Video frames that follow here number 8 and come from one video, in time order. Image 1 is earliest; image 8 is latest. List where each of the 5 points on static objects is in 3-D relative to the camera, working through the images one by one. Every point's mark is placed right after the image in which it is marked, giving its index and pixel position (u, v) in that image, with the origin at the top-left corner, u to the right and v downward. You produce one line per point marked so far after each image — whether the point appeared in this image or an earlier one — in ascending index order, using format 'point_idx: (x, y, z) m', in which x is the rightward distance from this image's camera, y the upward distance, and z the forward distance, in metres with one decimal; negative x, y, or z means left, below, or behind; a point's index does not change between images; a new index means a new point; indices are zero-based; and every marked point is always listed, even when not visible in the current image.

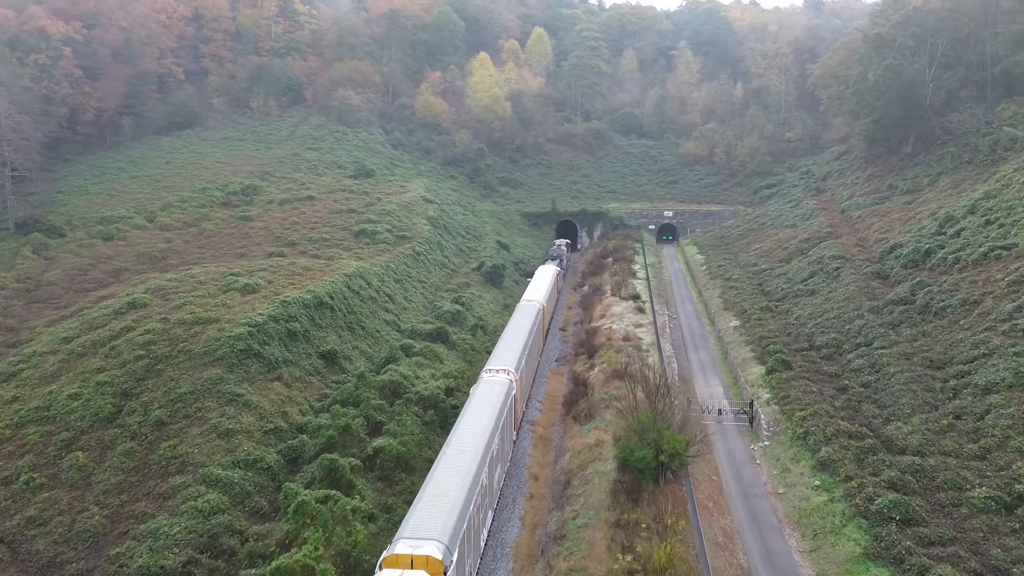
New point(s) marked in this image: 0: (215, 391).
0: (-6.8, -2.4, +18.6) m
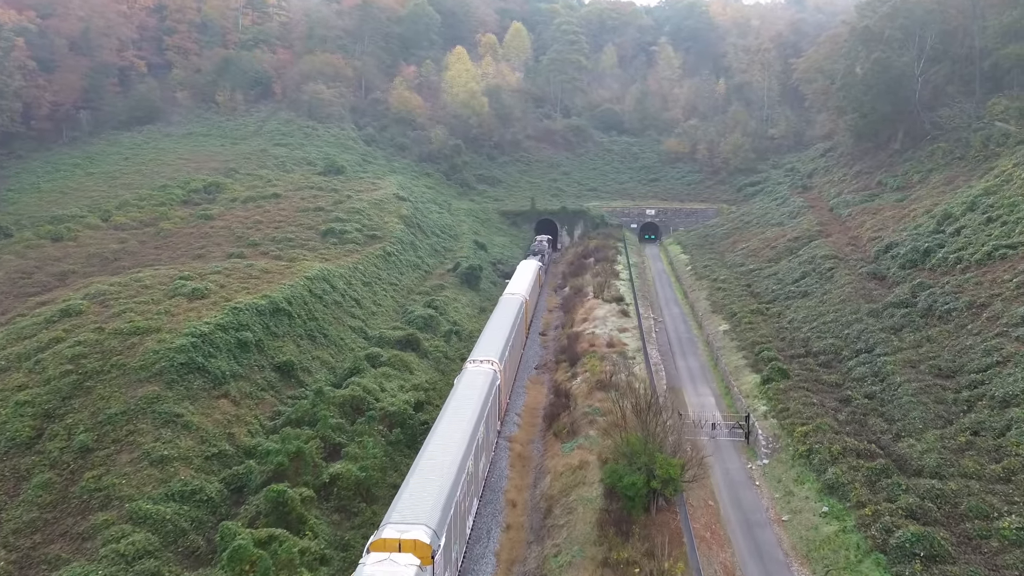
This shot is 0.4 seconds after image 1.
0: (-7.3, -2.5, +16.4) m
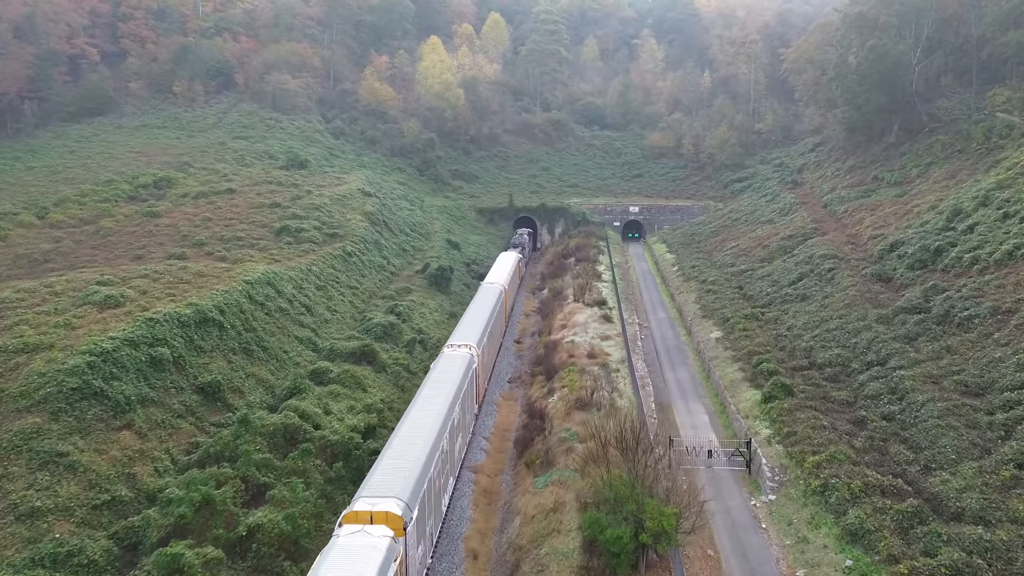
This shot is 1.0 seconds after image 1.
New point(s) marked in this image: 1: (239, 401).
0: (-8.0, -2.7, +13.4) m
1: (-6.1, -2.5, +17.9) m
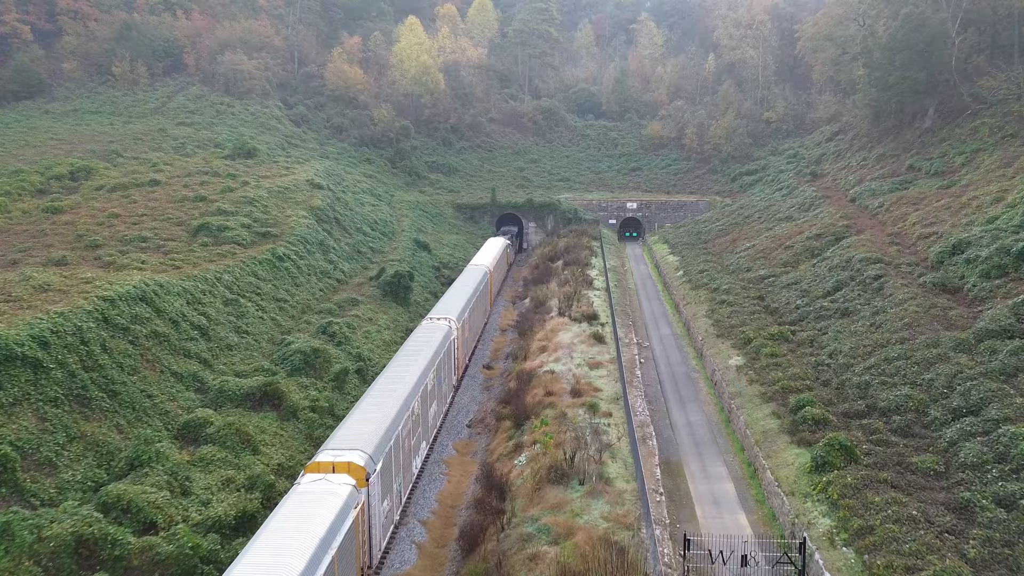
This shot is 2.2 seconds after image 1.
0: (-9.0, -3.1, +7.5) m
1: (-7.0, -2.9, +12.0) m
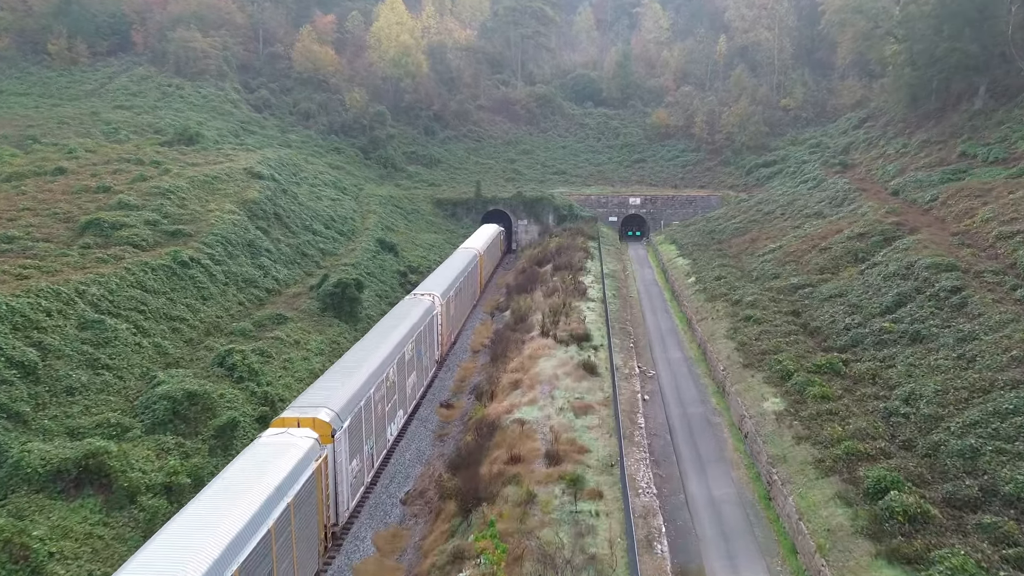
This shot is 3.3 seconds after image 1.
0: (-9.8, -3.4, +2.0) m
1: (-7.9, -3.2, +6.5) m
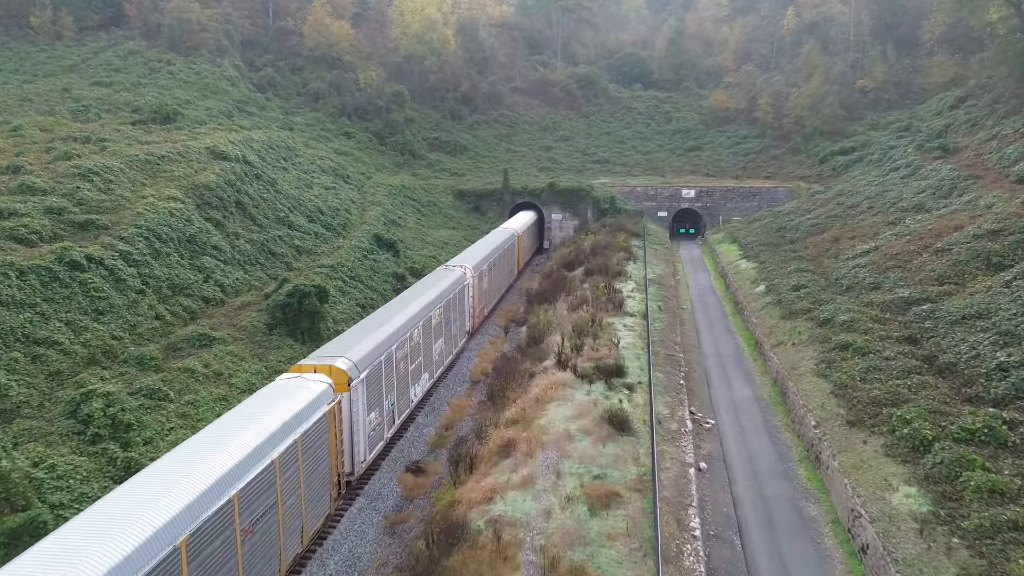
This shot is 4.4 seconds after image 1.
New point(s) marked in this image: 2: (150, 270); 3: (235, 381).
0: (-10.9, -3.6, -2.9) m
1: (-8.7, -3.4, +1.5) m
2: (-7.5, +0.3, +16.5) m
3: (-4.9, -1.7, +14.1) m
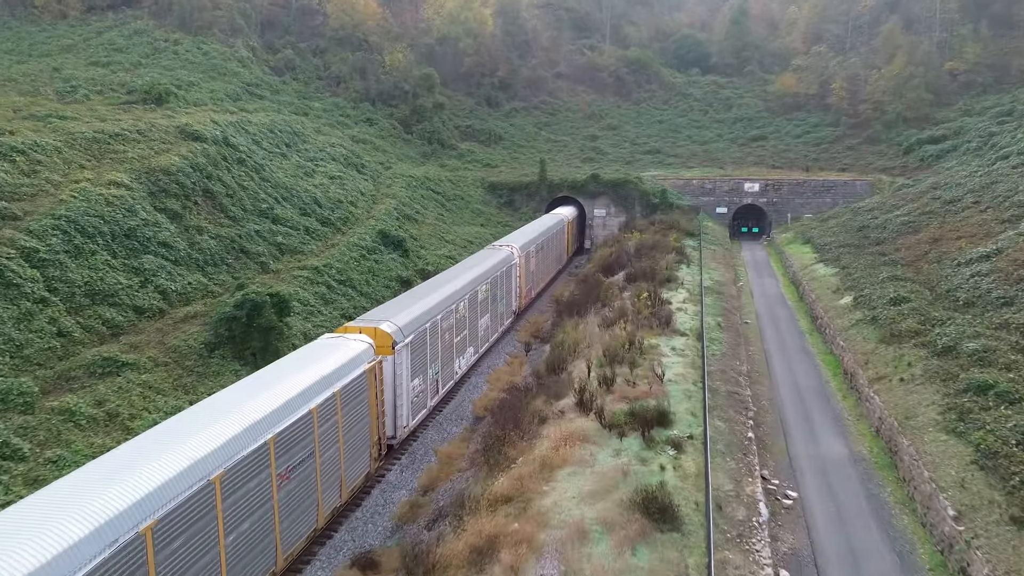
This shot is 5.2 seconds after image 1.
0: (-12.1, -3.7, -6.2) m
1: (-9.5, -3.5, -2.0) m
2: (-7.3, +0.2, +13.0) m
3: (-5.0, -1.8, +10.4) m
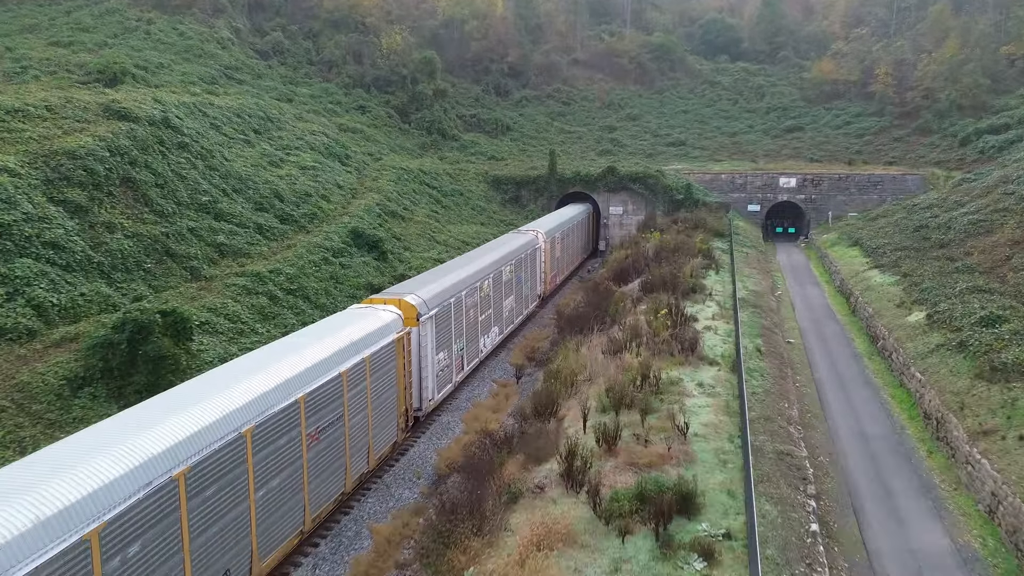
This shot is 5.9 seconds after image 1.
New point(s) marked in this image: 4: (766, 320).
0: (-13.0, -3.8, -9.3) m
1: (-10.4, -3.7, -5.1) m
2: (-7.7, 0.0, +9.8) m
3: (-5.4, -2.0, +7.1) m
4: (+4.7, -1.0, +15.0) m
